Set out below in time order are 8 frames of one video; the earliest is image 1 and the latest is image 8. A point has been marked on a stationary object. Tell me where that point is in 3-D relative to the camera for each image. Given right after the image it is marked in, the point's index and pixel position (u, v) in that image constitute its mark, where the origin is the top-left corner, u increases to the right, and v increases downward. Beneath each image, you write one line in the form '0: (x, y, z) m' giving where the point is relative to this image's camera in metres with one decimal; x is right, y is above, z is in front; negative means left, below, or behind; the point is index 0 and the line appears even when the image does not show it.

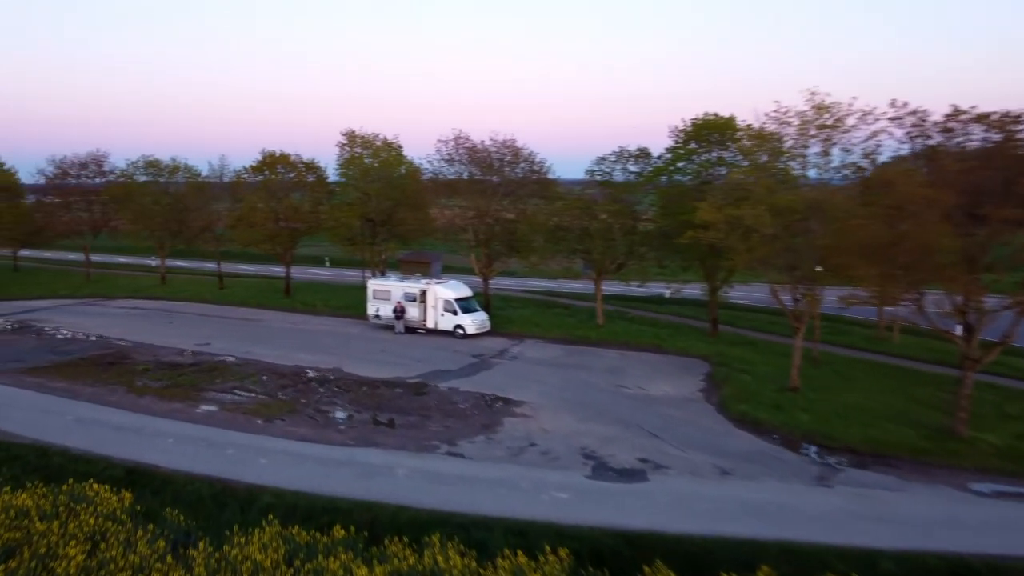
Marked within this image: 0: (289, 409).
0: (-5.5, -3.0, +19.6) m
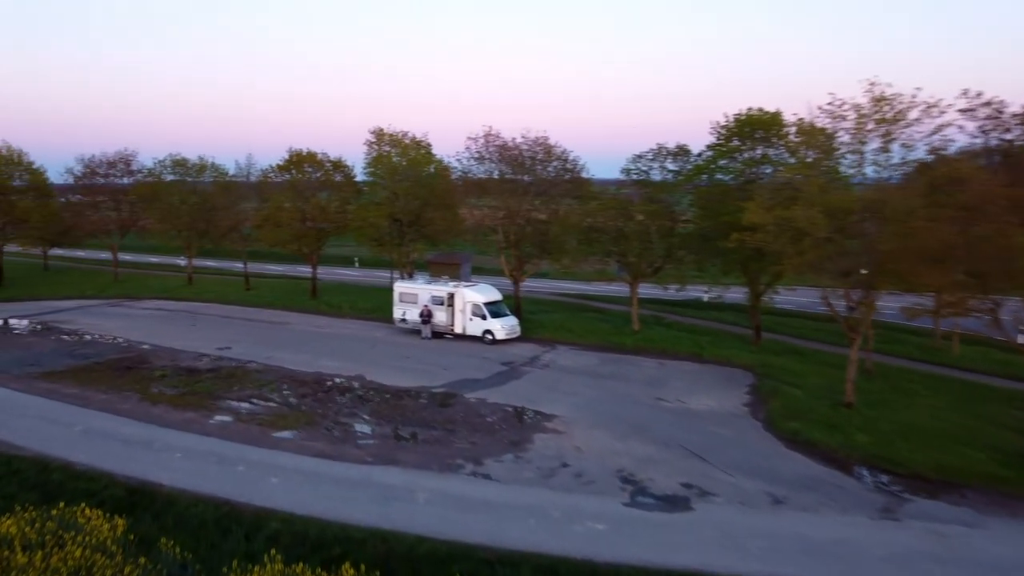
0: (-4.8, -3.1, +18.5) m
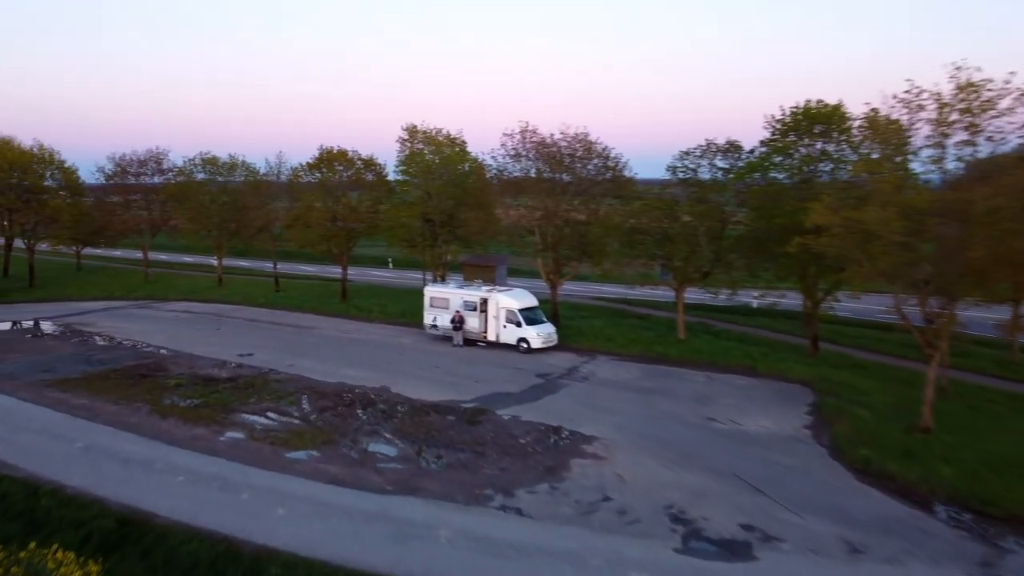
0: (-4.1, -3.2, +17.0) m
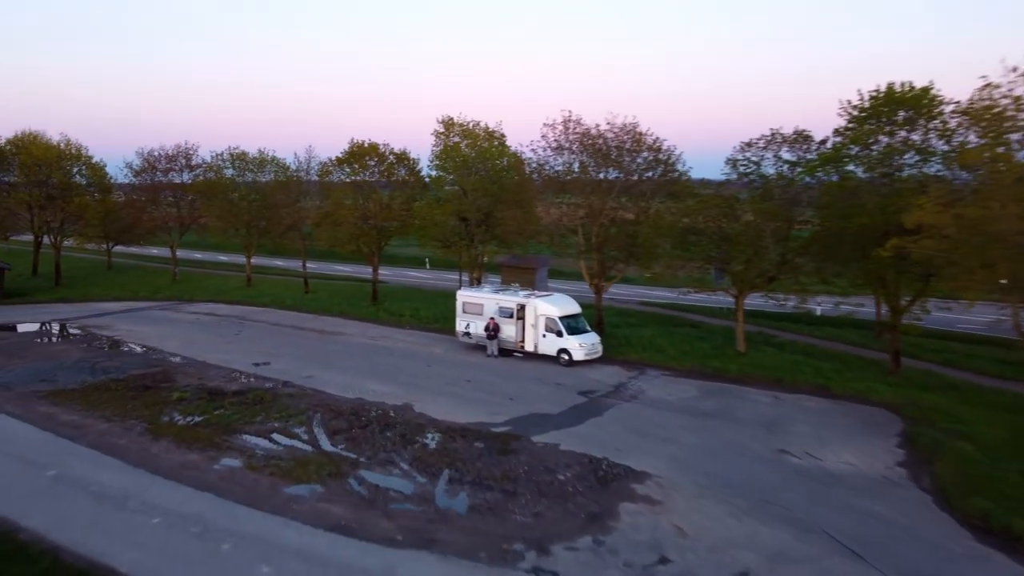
0: (-3.4, -3.4, +14.7) m
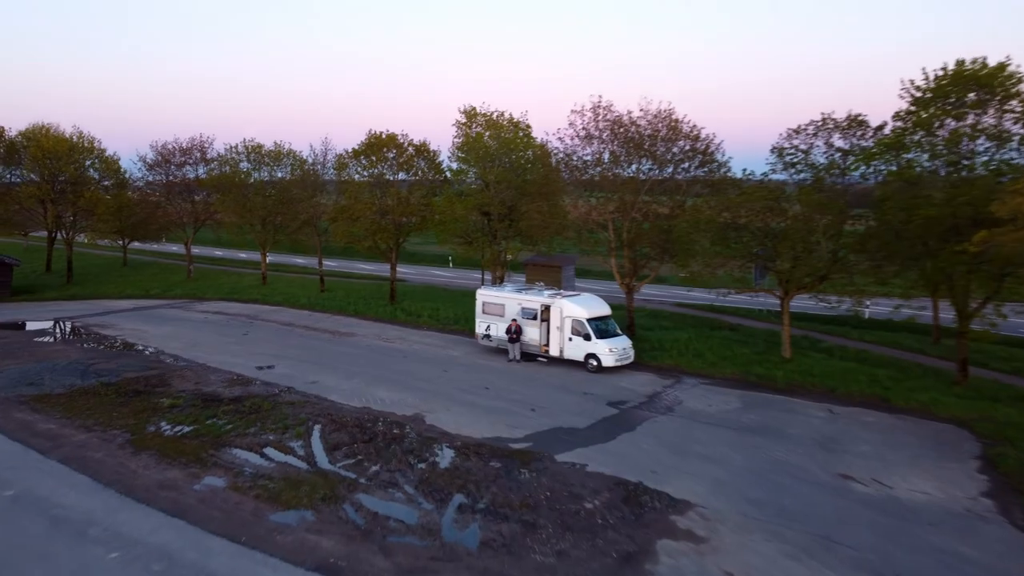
0: (-3.0, -3.3, +12.9) m
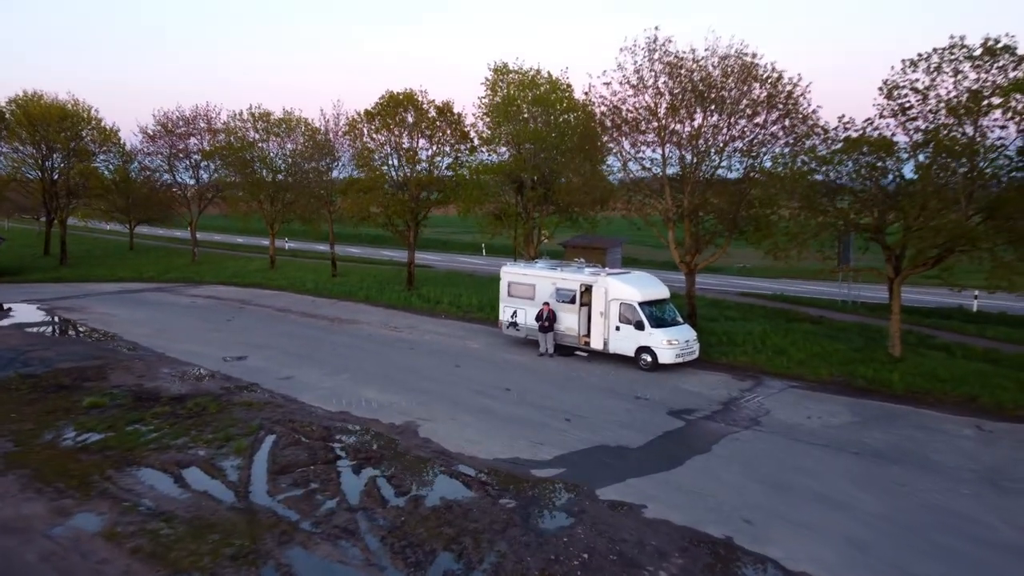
0: (-2.9, -2.7, +8.4) m
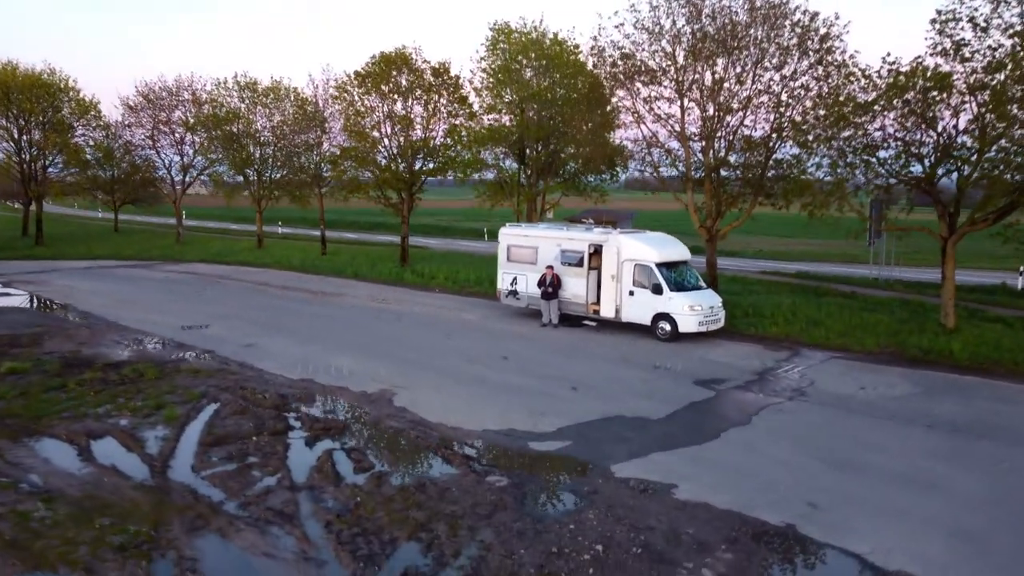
0: (-3.0, -1.9, +6.2) m
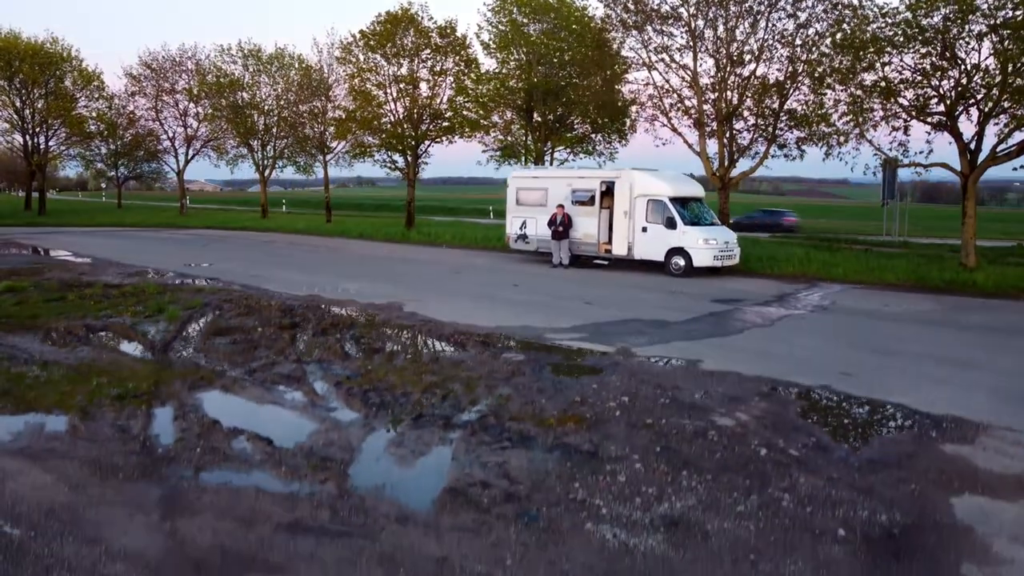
0: (-2.8, -0.8, +5.9) m
